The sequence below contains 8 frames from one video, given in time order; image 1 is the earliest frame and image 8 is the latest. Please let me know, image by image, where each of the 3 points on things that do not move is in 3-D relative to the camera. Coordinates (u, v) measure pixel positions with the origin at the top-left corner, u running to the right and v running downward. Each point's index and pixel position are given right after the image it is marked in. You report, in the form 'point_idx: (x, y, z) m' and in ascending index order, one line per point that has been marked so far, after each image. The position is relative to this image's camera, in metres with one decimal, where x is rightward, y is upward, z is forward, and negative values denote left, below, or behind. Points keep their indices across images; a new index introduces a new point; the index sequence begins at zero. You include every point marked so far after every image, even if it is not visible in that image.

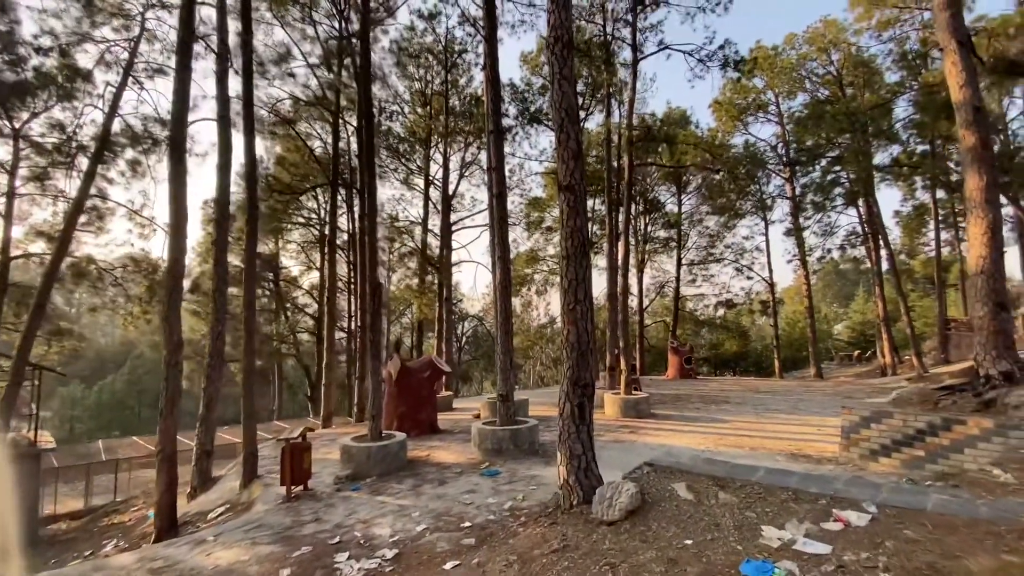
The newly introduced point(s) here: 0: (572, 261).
0: (+0.6, +0.3, +4.9) m
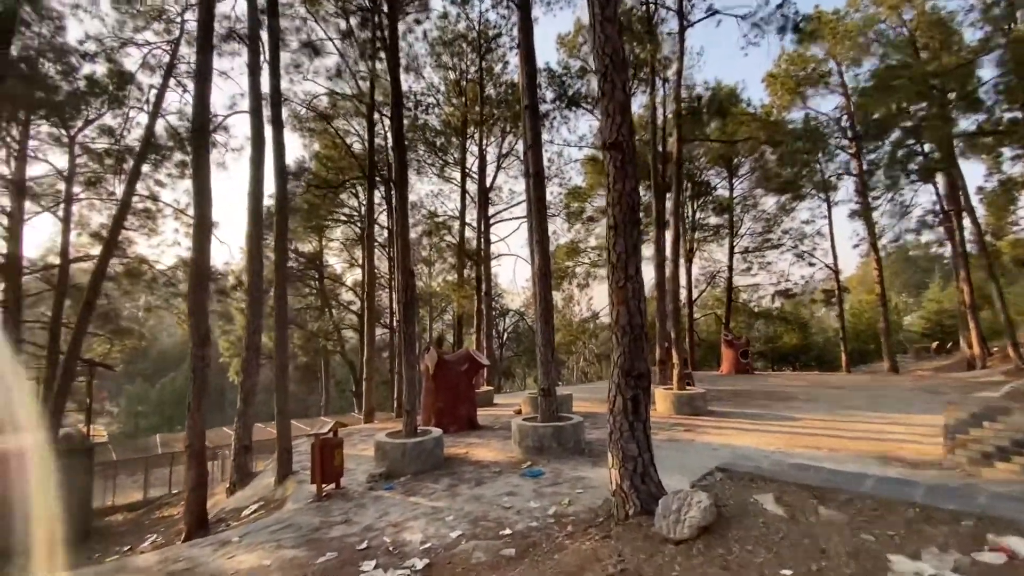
0: (+1.0, +0.5, +4.2) m
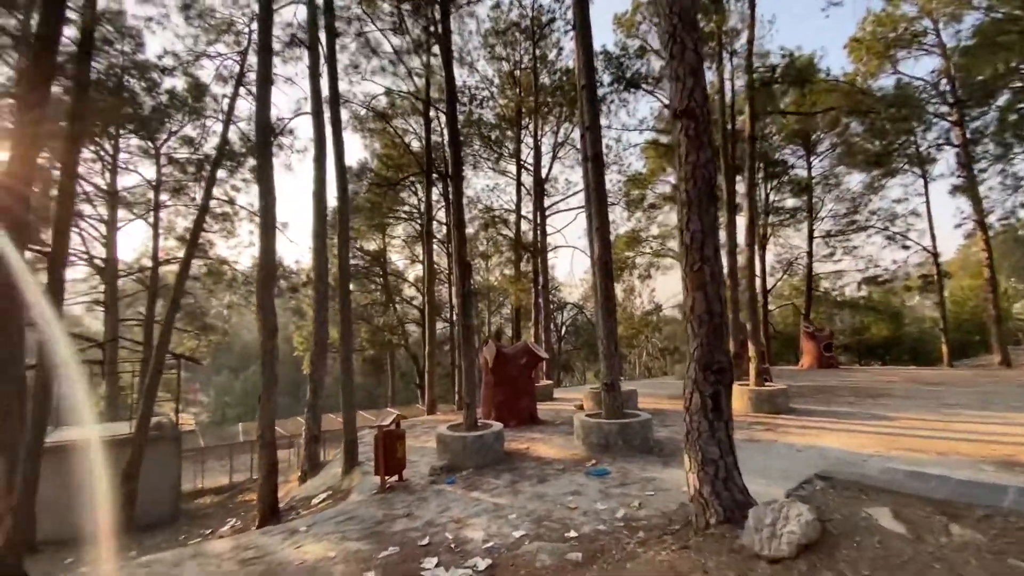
0: (+1.5, +0.6, +3.8) m
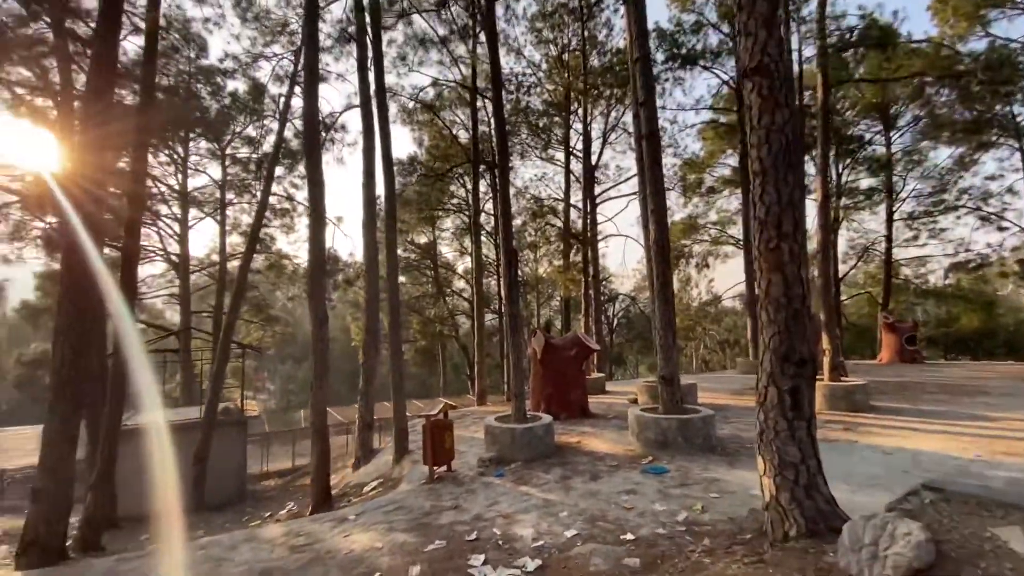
0: (+1.8, +0.8, +3.3) m
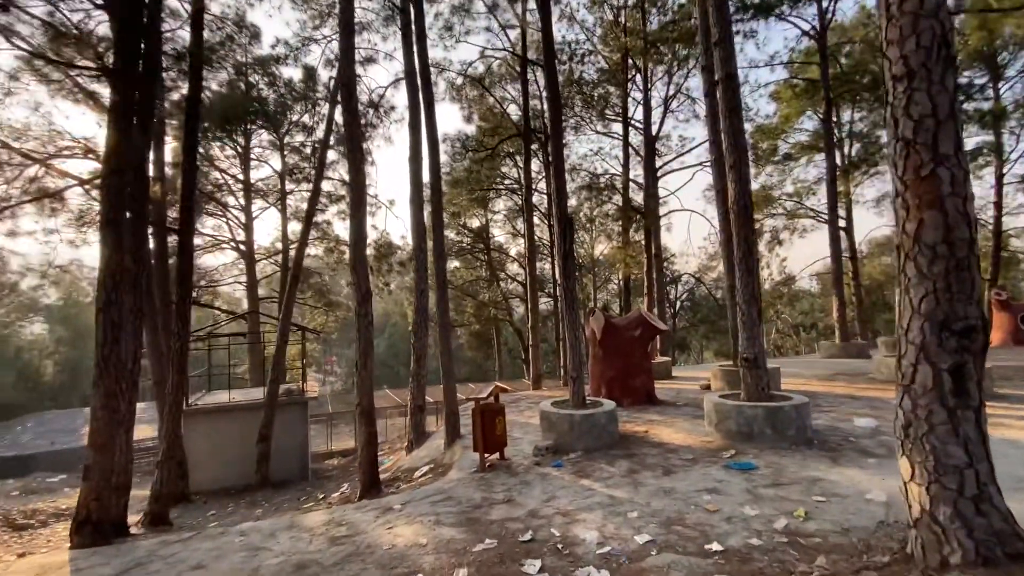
0: (+2.1, +1.1, +2.4) m
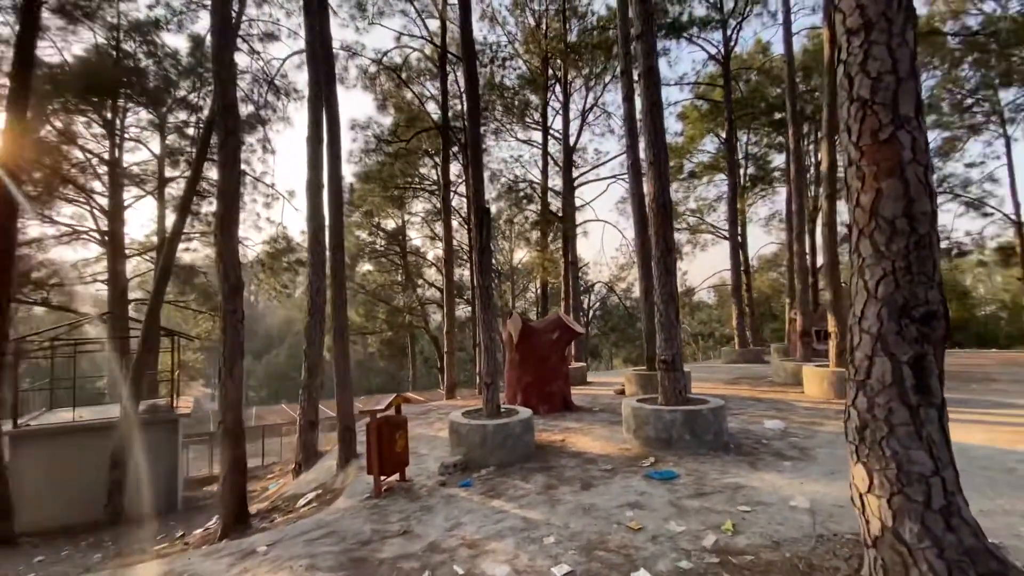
0: (+1.7, +1.2, +2.2) m
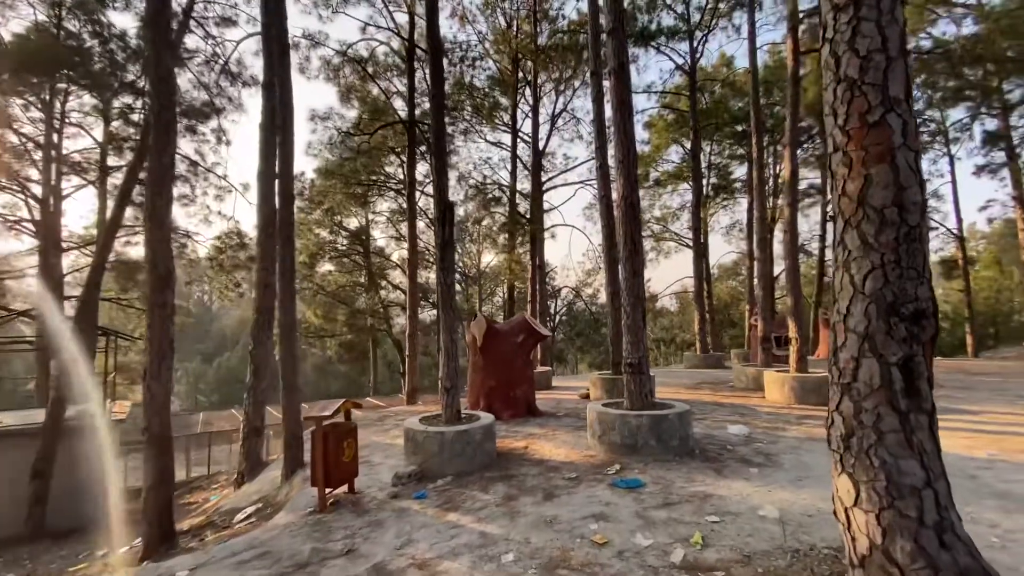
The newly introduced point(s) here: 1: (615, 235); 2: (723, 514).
0: (+1.5, +1.2, +2.0) m
1: (+2.1, +1.1, +9.6) m
2: (+1.7, -1.8, +3.7) m
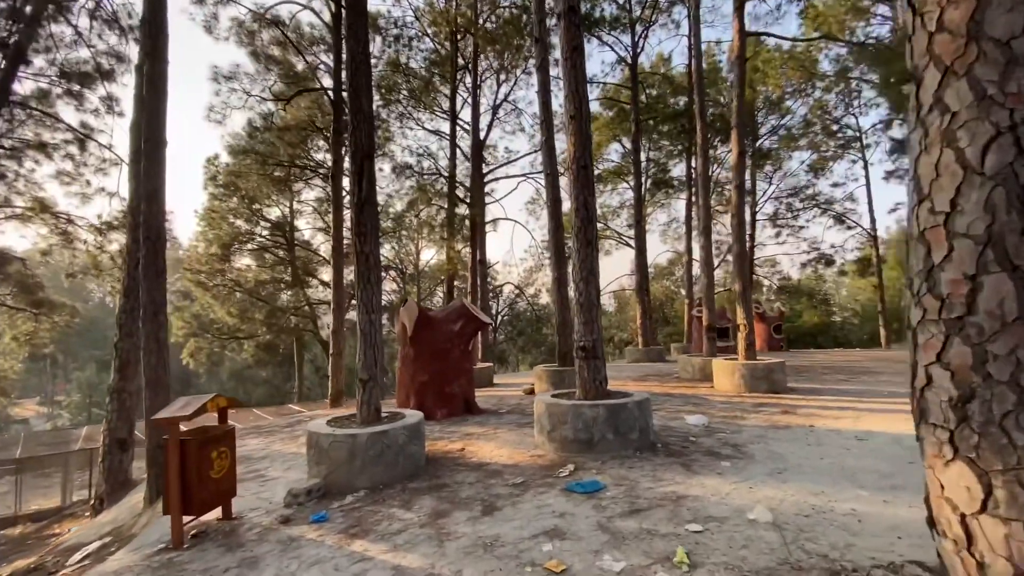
0: (+1.3, +1.5, +1.3) m
1: (+0.9, +1.4, +8.9) m
2: (+1.2, -1.5, +3.0) m
